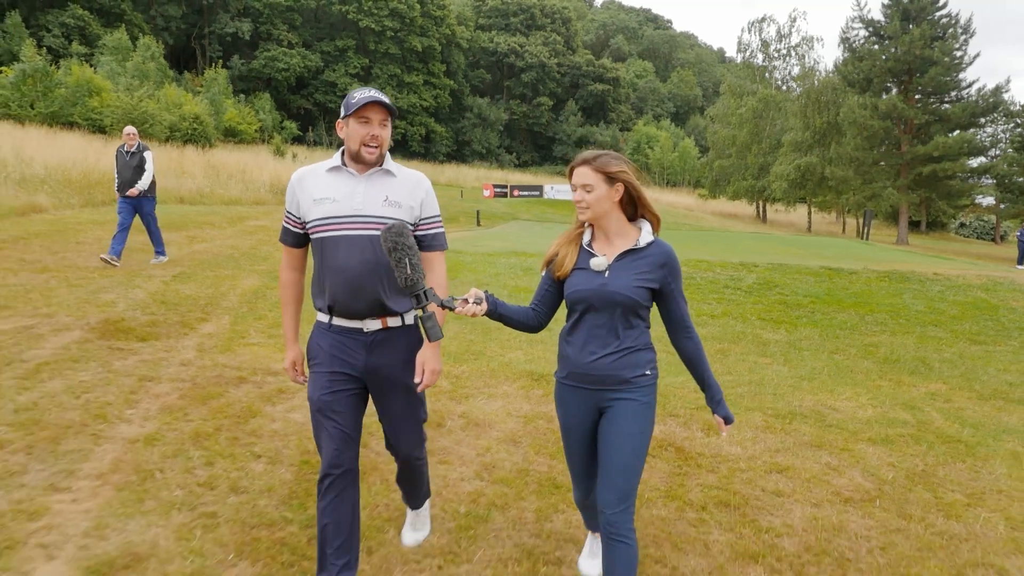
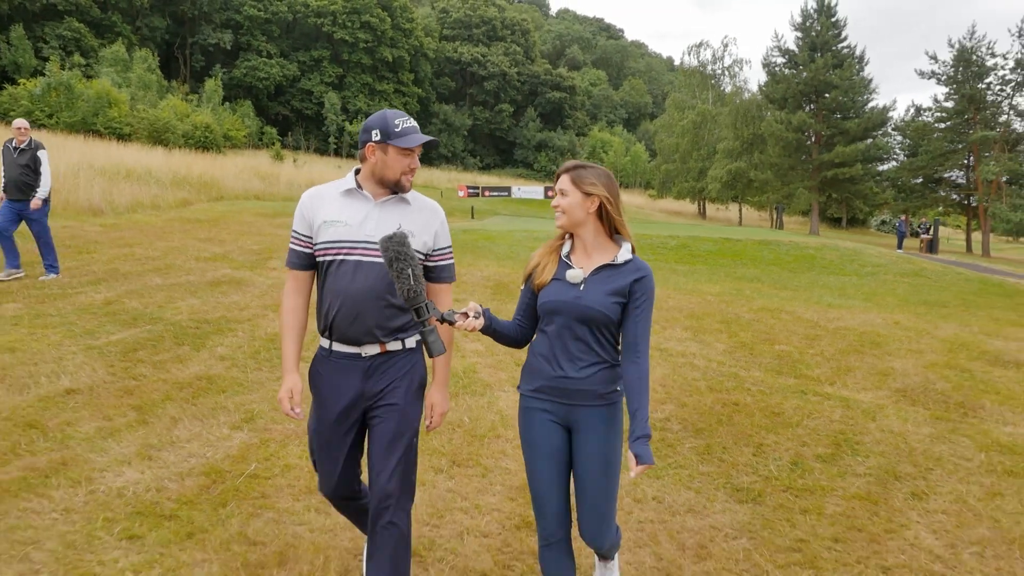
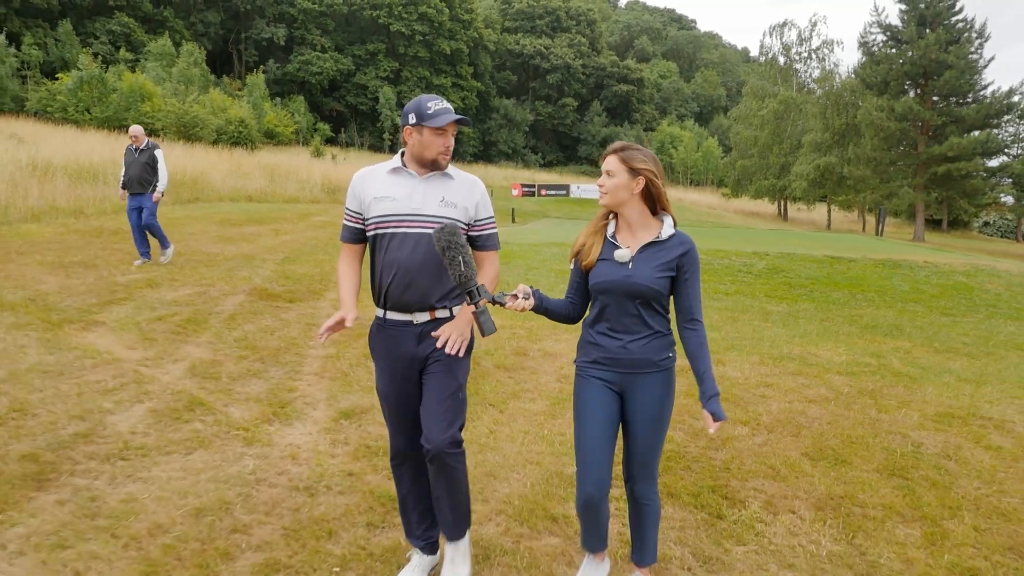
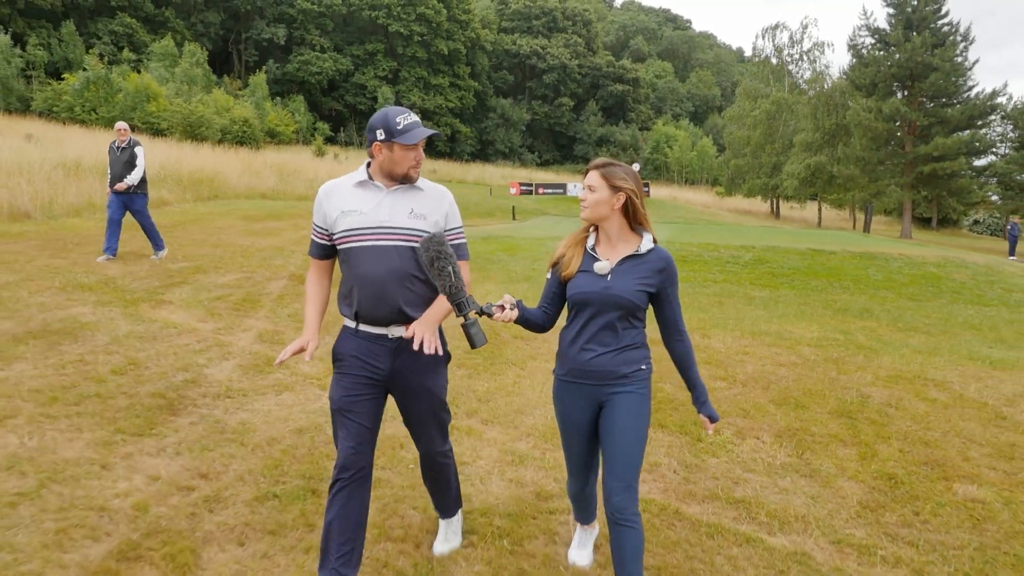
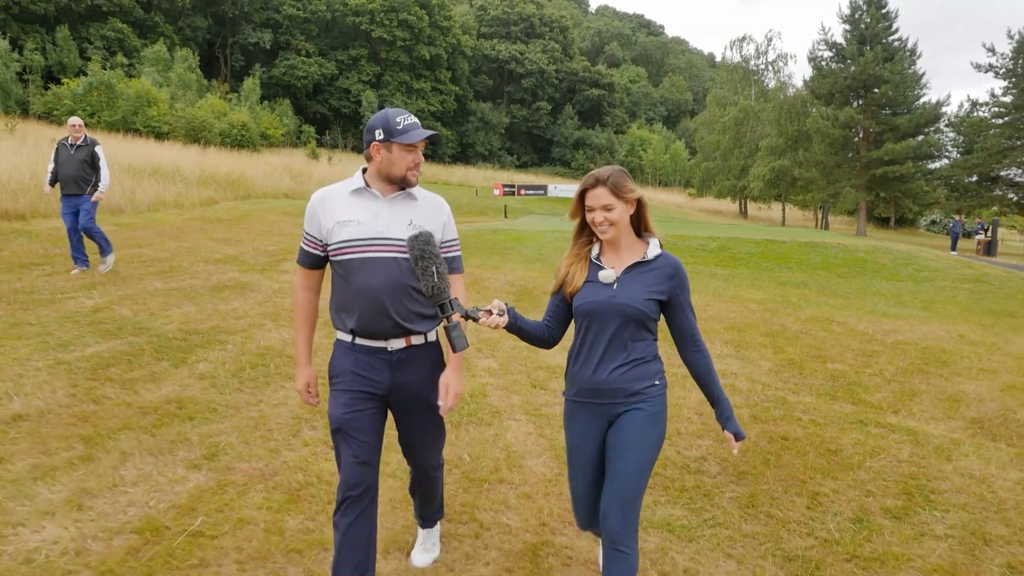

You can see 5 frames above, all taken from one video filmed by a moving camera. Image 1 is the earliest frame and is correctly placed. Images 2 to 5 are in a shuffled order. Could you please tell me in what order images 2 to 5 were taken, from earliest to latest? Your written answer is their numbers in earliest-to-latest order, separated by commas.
3, 4, 5, 2
